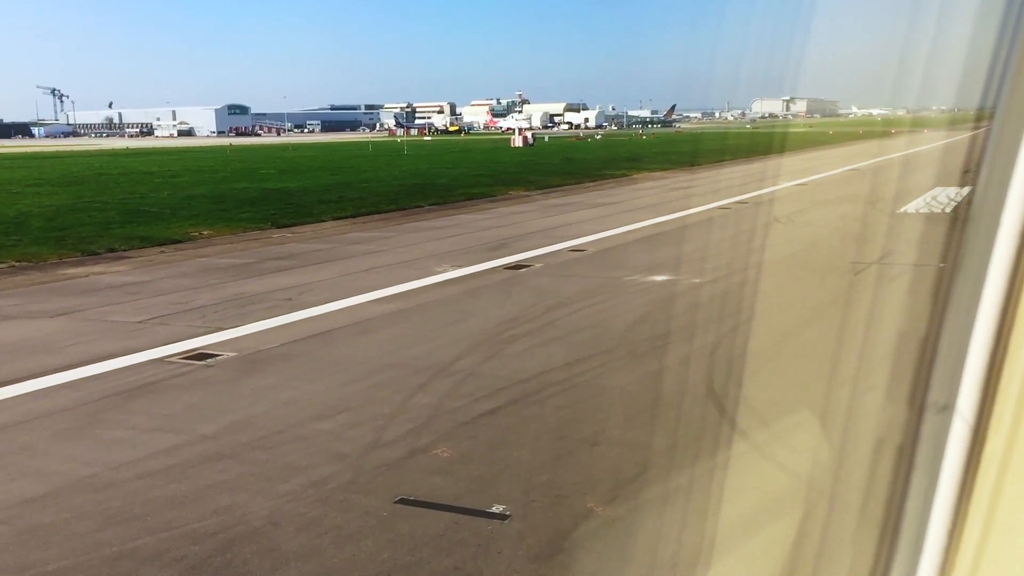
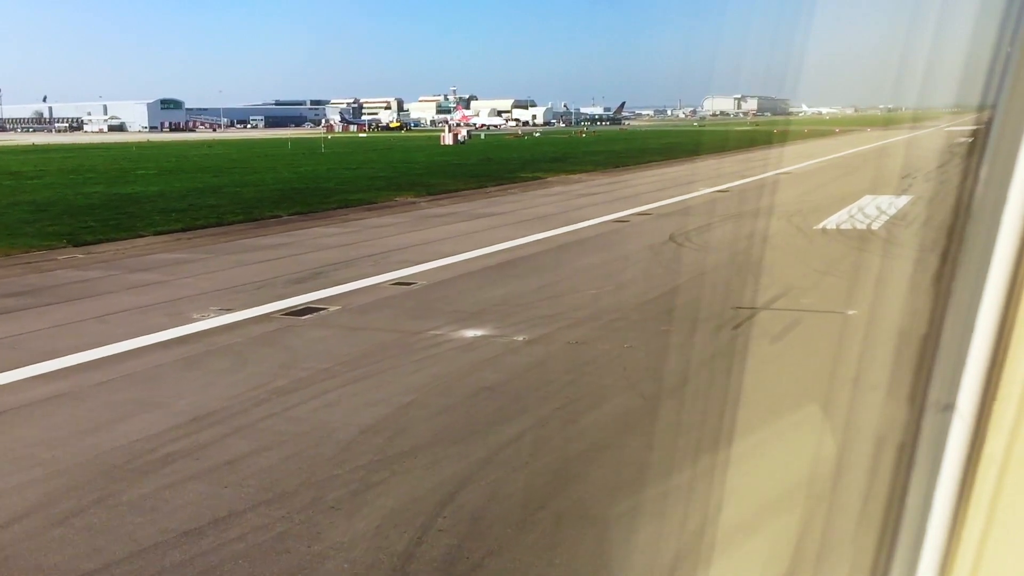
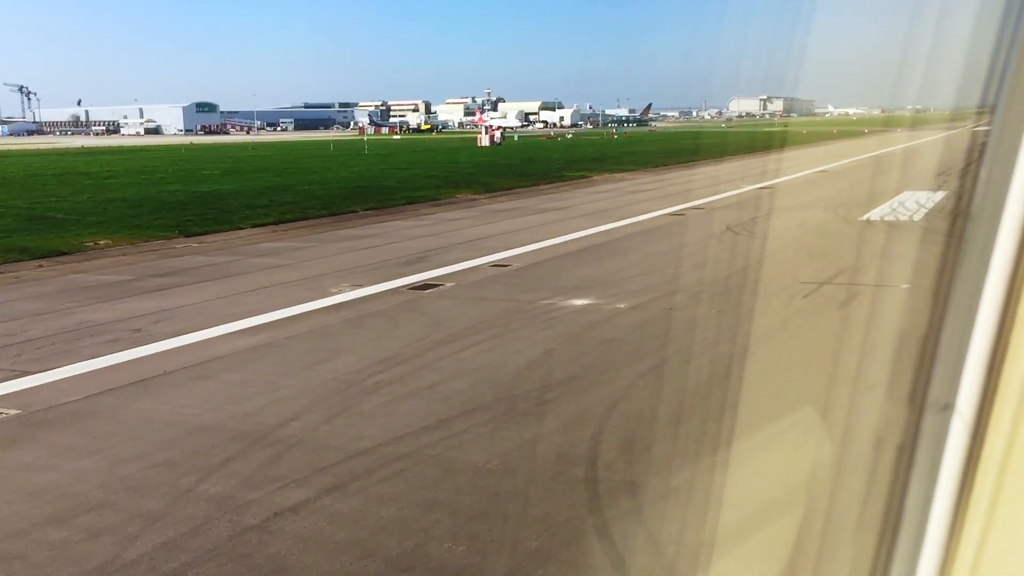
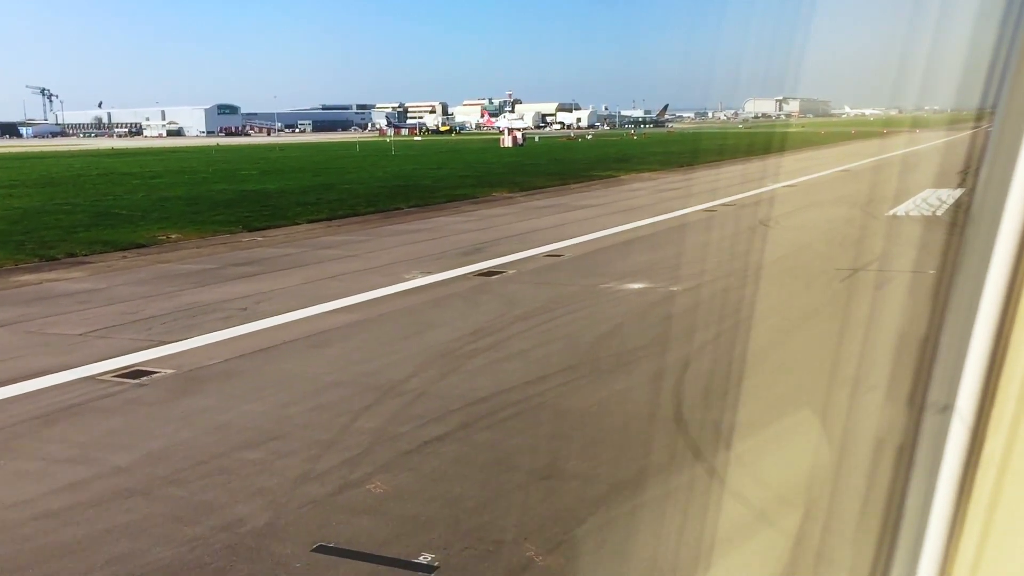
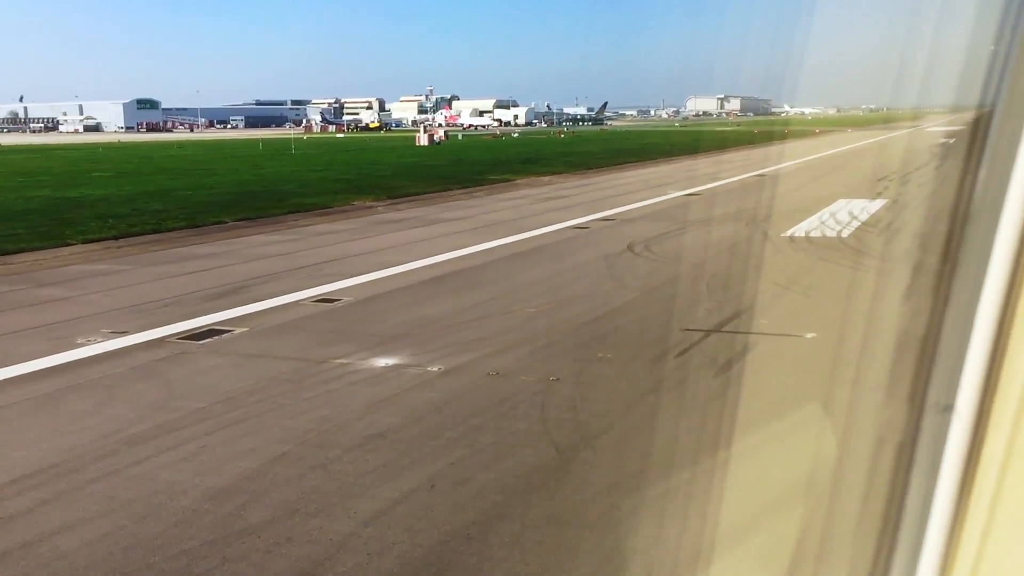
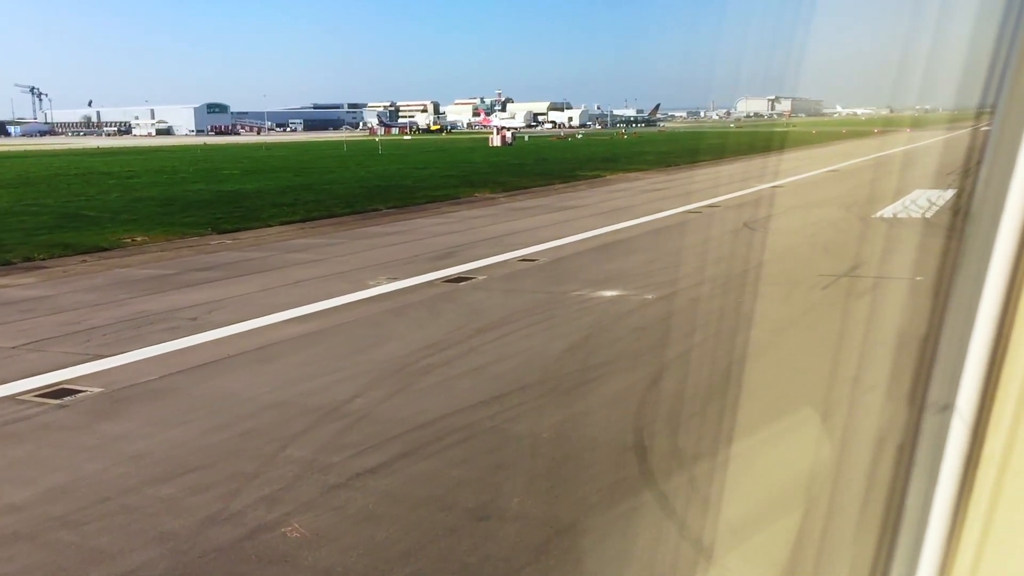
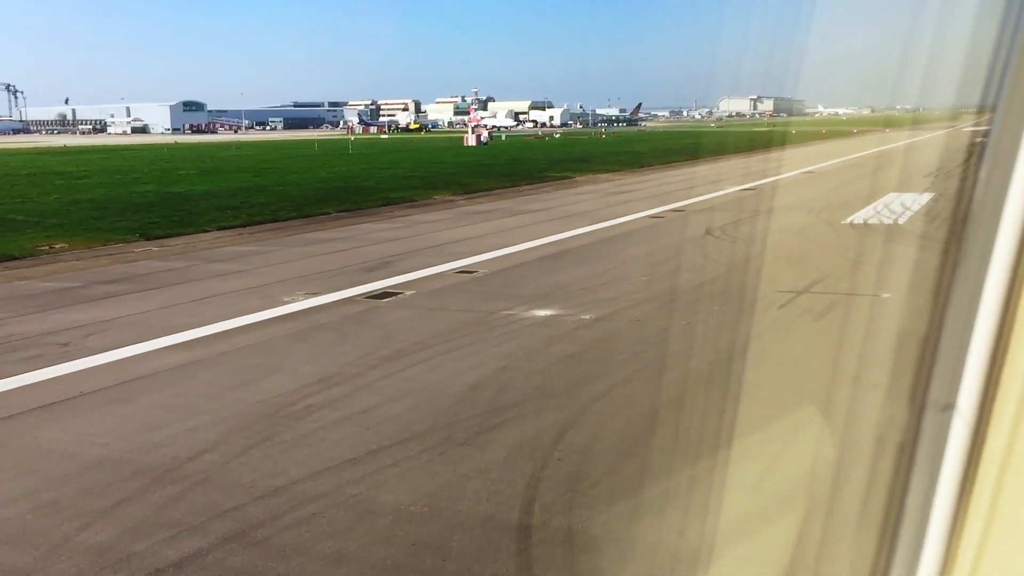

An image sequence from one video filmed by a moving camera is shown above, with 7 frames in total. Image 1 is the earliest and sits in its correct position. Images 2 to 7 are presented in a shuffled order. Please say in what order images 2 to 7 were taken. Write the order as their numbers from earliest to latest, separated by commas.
4, 6, 3, 7, 2, 5
